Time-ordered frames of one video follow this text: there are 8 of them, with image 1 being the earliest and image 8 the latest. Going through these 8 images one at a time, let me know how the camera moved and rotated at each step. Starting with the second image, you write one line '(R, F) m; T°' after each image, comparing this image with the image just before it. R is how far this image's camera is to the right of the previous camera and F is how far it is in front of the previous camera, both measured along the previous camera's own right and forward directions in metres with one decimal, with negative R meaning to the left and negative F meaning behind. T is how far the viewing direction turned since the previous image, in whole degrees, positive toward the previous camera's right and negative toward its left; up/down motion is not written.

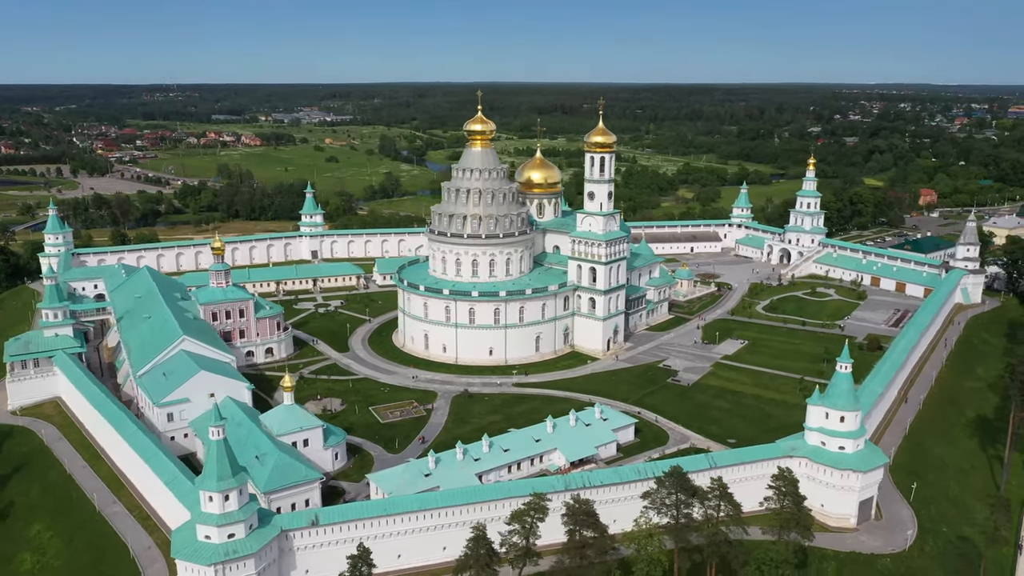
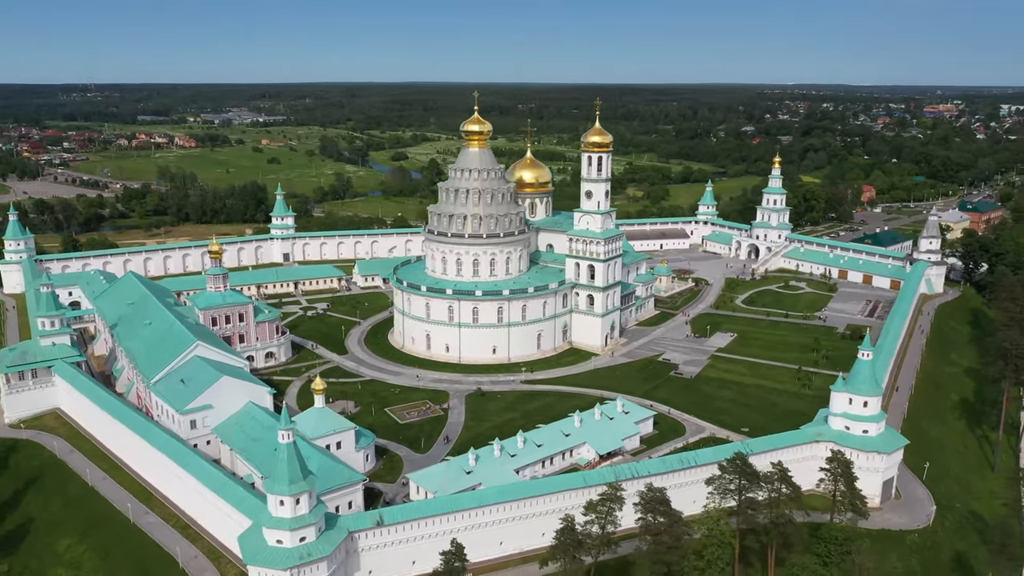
(-3.8, -0.2) m; +5°
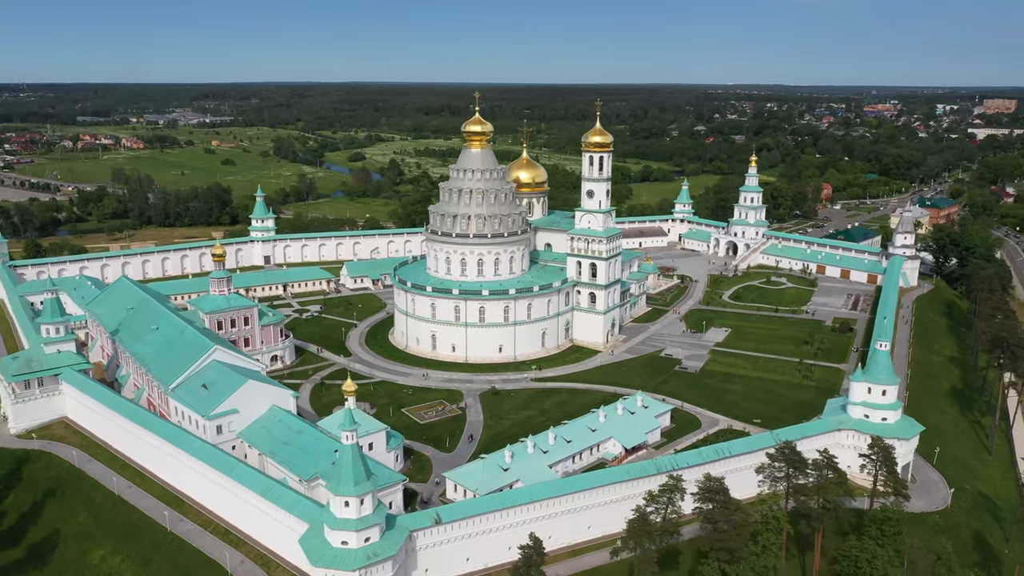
(-3.1, -0.2) m; +3°
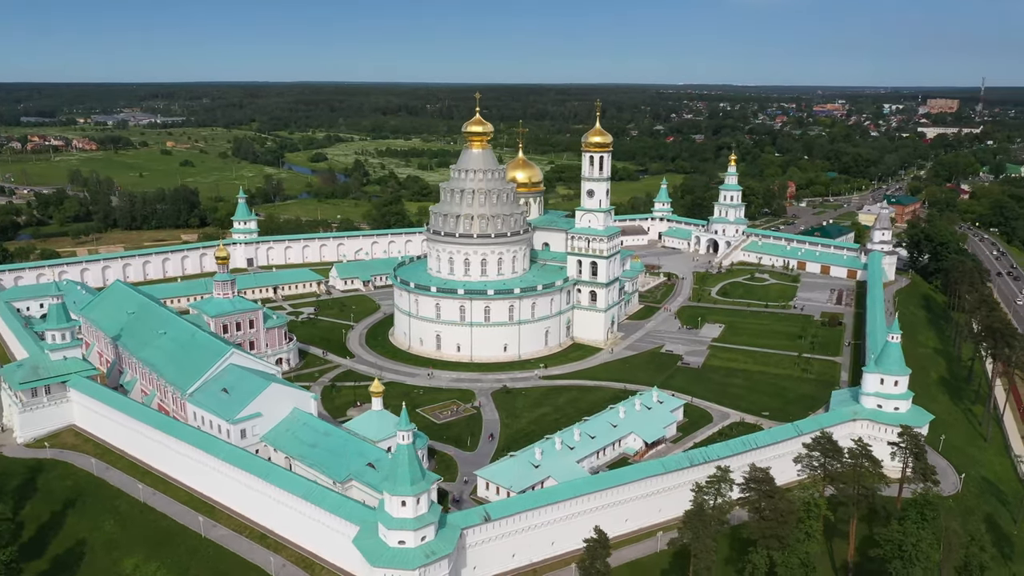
(-2.7, -0.2) m; +3°
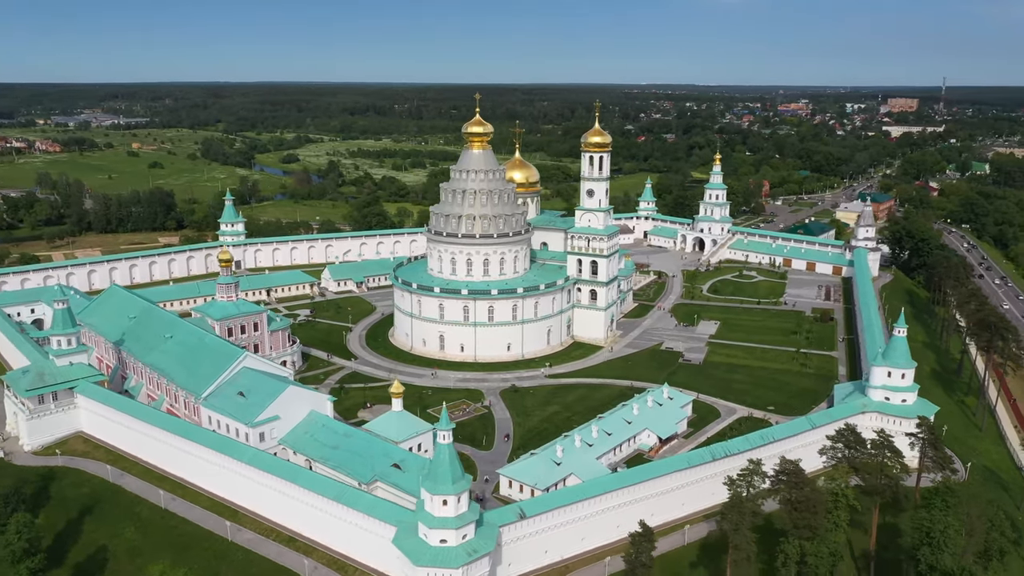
(-2.0, -0.2) m; +2°
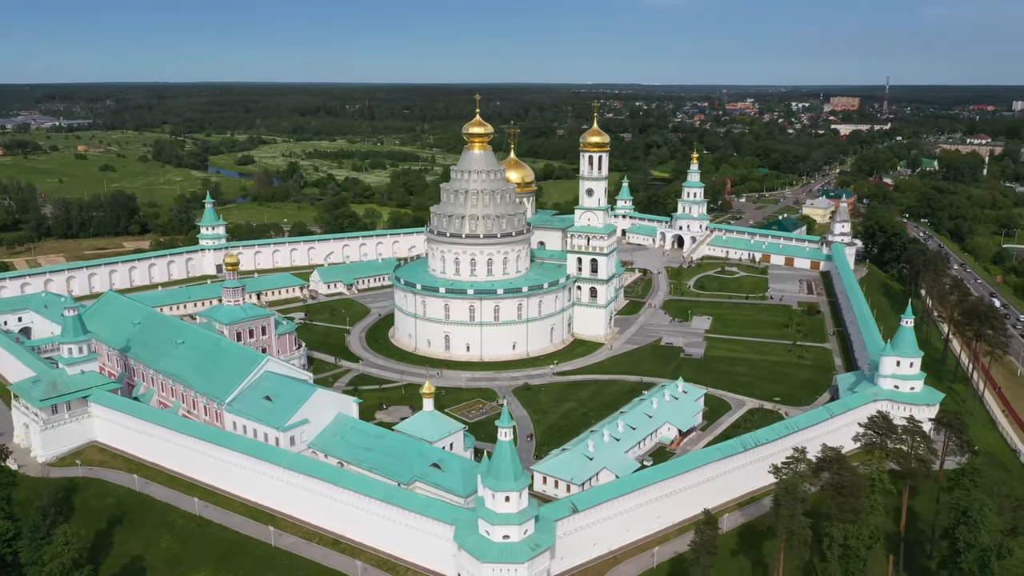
(-3.0, -0.3) m; +3°
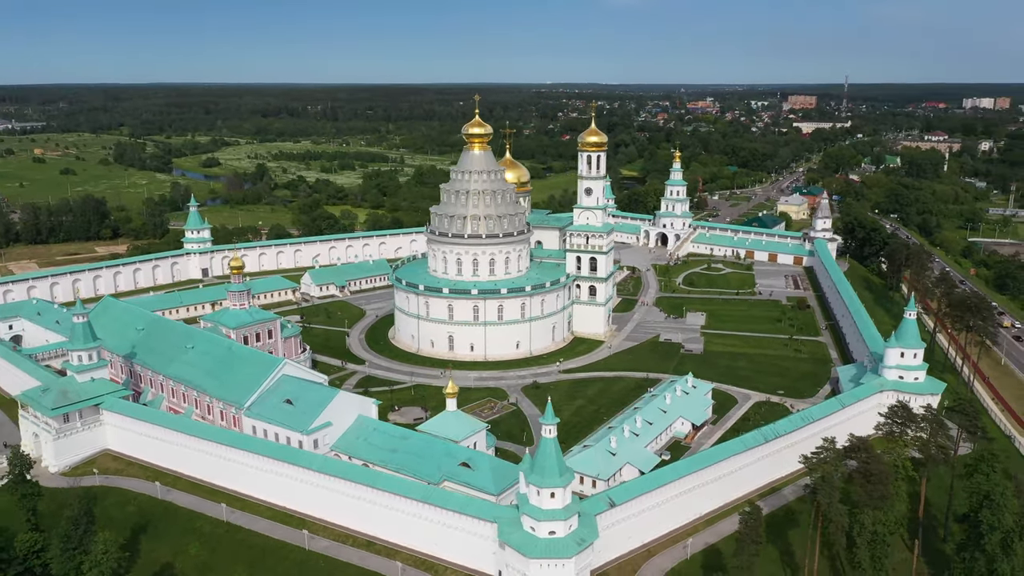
(-2.3, -0.2) m; +3°
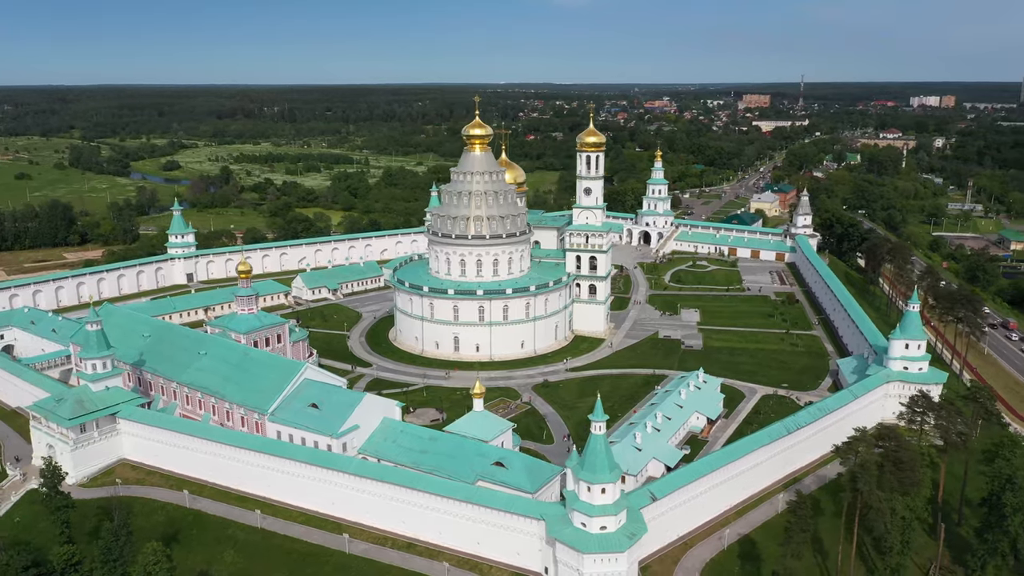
(-2.6, -0.3) m; +3°
